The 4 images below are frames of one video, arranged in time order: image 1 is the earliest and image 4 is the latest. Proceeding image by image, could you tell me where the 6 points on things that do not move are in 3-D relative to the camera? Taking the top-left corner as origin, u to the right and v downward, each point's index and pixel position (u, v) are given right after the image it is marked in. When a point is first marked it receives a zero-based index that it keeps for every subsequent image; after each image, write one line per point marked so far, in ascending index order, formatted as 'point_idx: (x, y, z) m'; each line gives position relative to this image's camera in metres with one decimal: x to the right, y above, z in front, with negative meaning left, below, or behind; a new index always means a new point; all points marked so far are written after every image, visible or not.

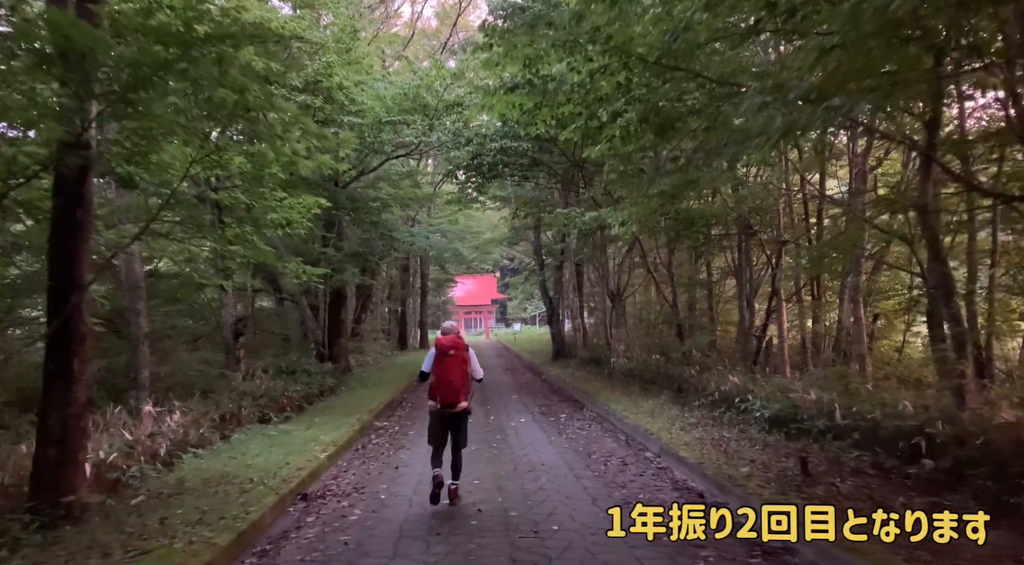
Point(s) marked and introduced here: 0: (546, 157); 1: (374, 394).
0: (+0.8, +2.9, +16.9) m
1: (-3.0, -2.5, +15.8) m
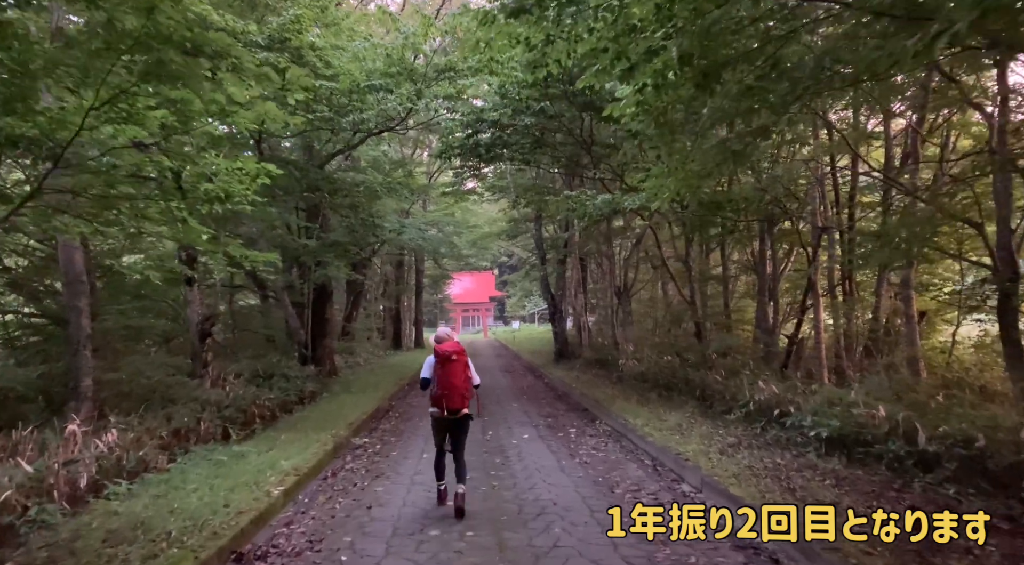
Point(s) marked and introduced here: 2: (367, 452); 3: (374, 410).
0: (+0.8, +3.0, +15.1) m
1: (-3.0, -2.3, +14.1) m
2: (-1.9, -2.3, +9.6) m
3: (-2.5, -2.3, +13.1) m
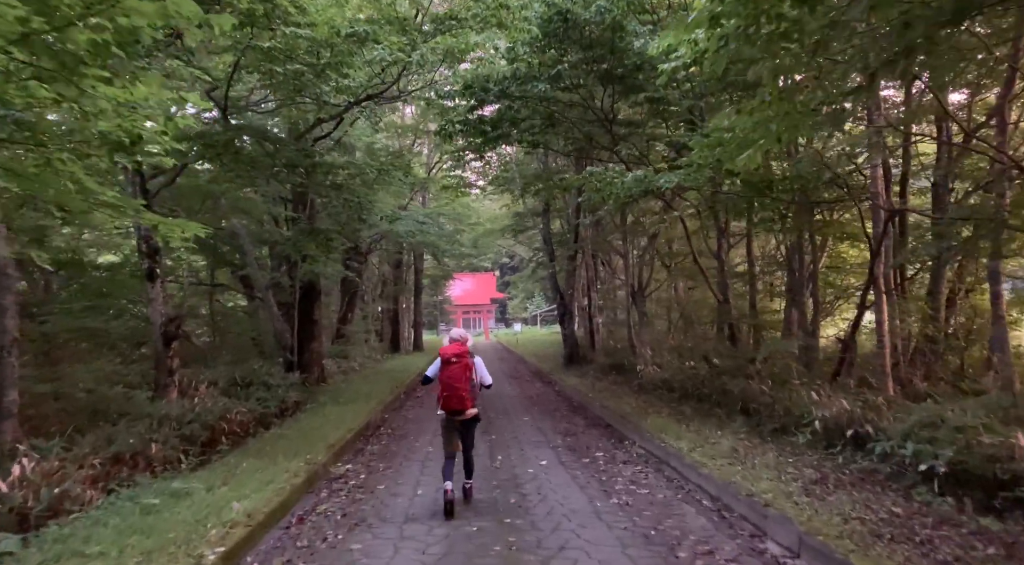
0: (+1.0, +3.1, +13.3) m
1: (-2.8, -2.3, +12.2) m
2: (-1.7, -2.2, +7.7) m
3: (-2.3, -2.2, +11.2) m
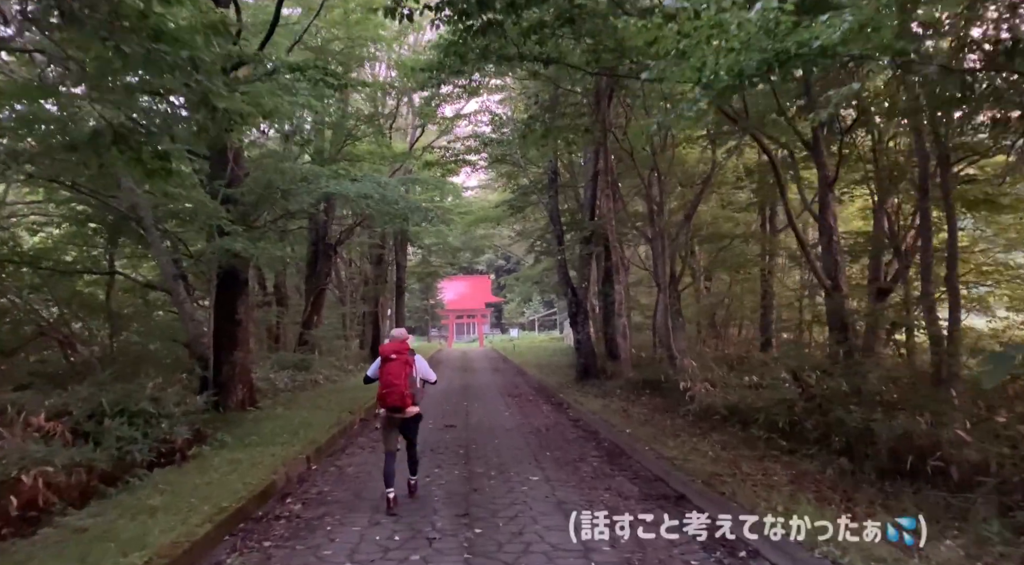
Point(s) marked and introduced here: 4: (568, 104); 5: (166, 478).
0: (+1.0, +3.4, +8.4) m
1: (-2.8, -2.0, +7.3) m
2: (-1.7, -1.8, +2.8) m
3: (-2.3, -1.9, +6.3) m
4: (+1.1, +3.6, +14.8) m
5: (-3.7, -2.1, +7.6) m
